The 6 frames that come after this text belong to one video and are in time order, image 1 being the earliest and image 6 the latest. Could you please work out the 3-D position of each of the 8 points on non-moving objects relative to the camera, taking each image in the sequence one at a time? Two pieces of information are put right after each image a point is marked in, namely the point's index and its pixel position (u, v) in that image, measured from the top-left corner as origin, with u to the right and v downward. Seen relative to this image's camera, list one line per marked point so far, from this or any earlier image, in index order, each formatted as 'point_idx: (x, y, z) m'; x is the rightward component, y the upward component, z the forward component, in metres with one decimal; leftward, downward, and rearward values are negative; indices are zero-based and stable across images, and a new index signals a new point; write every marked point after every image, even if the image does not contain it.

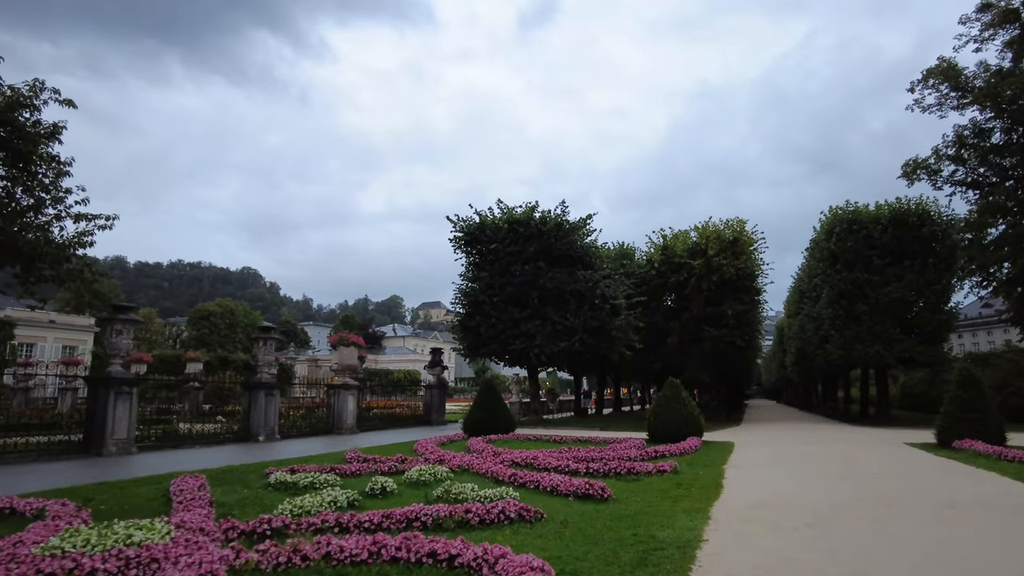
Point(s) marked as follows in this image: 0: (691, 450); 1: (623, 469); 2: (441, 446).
0: (+4.7, -4.3, +17.3) m
1: (+2.1, -3.4, +12.2) m
2: (-1.9, -4.2, +17.0) m
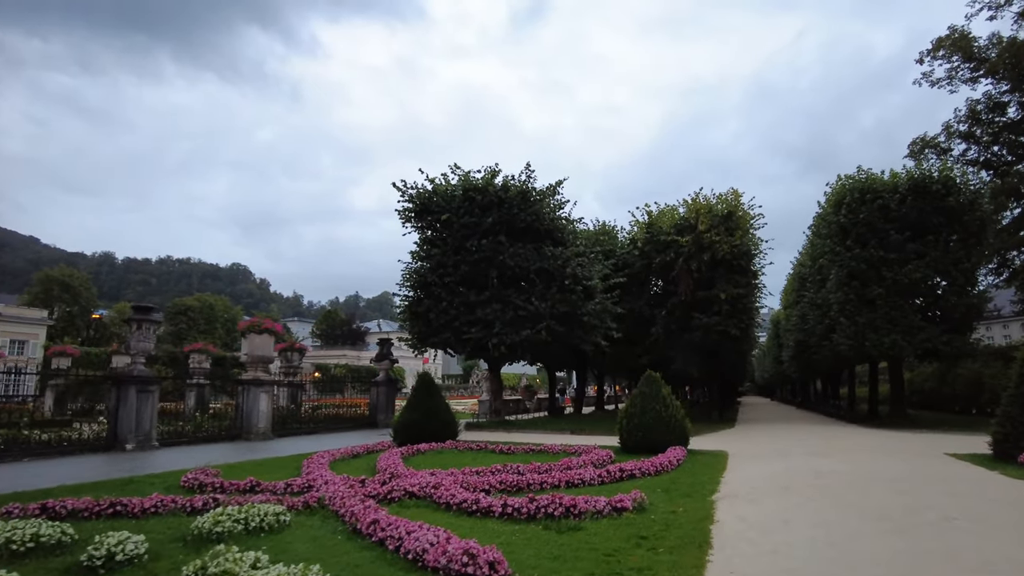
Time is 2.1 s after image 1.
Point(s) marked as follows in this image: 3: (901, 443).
0: (+3.2, -3.5, +13.0) m
1: (+0.6, -2.6, +7.9) m
2: (-3.4, -3.4, +12.7) m
3: (+10.0, -4.0, +16.9) m
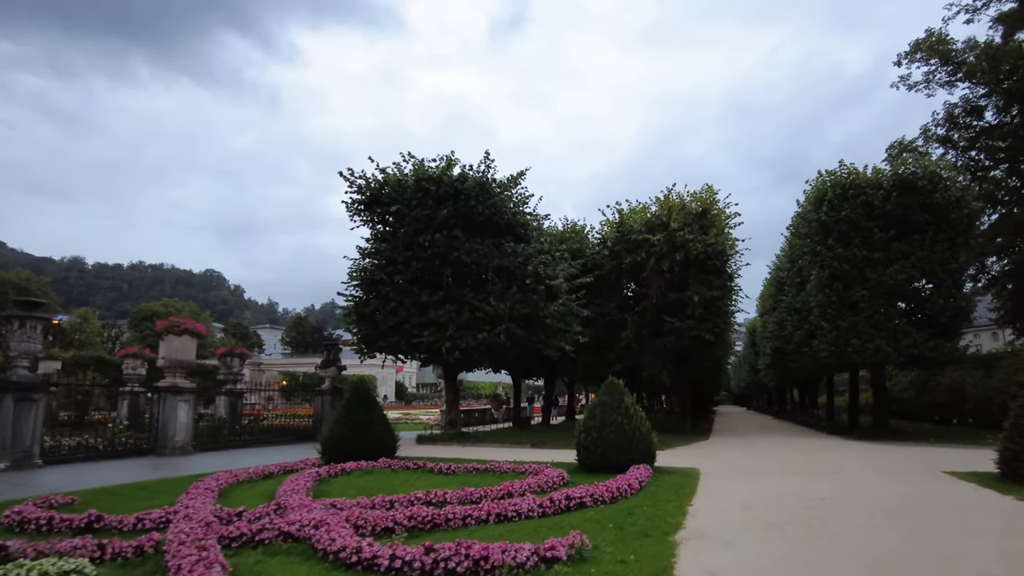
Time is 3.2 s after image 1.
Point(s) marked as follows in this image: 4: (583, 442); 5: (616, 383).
0: (+2.1, -3.4, +11.0) m
1: (-0.4, -2.4, +5.8) m
2: (-4.5, -3.2, +10.4) m
3: (+8.8, -4.0, +15.1) m
4: (+1.5, -3.2, +13.8) m
5: (+2.3, -2.1, +14.2) m
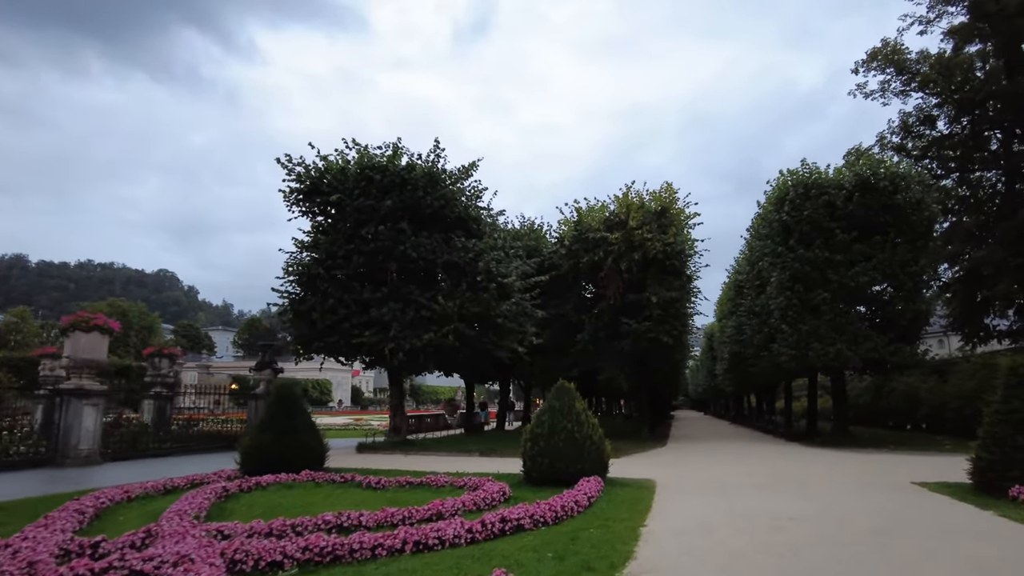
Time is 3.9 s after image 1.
0: (+1.0, -3.2, +9.7) m
1: (-1.1, -2.2, +4.4) m
2: (-5.5, -3.0, +8.8) m
3: (+7.5, -3.9, +14.2) m
4: (+0.3, -3.1, +12.5) m
5: (+1.1, -2.0, +12.9) m
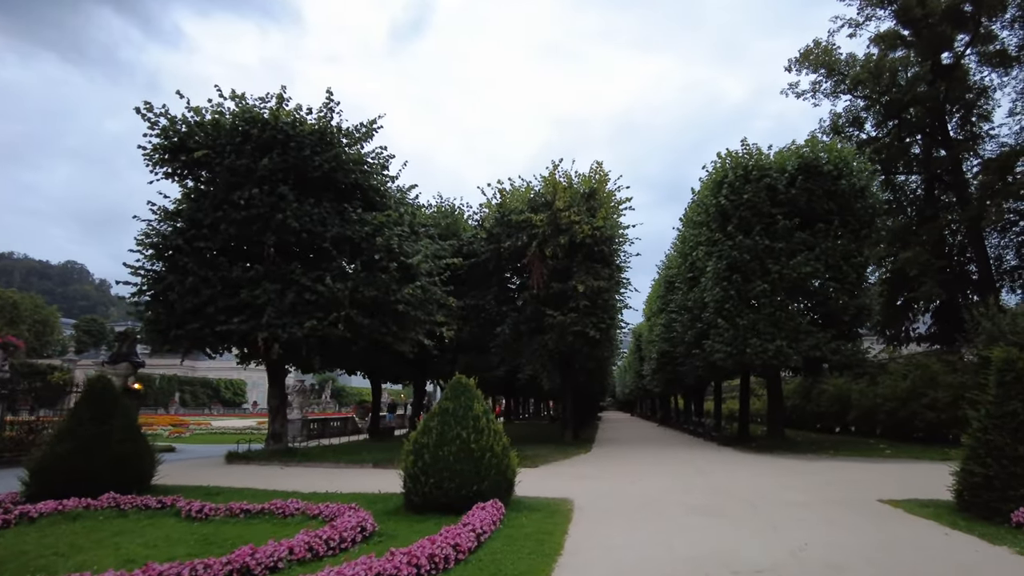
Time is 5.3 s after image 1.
0: (-0.5, -2.7, +6.9) m
1: (-2.1, -1.7, +1.4) m
2: (-6.9, -2.4, +5.3) m
3: (+5.5, -3.6, +11.9) m
4: (-1.5, -2.6, +9.6) m
5: (-0.7, -1.5, +10.0) m
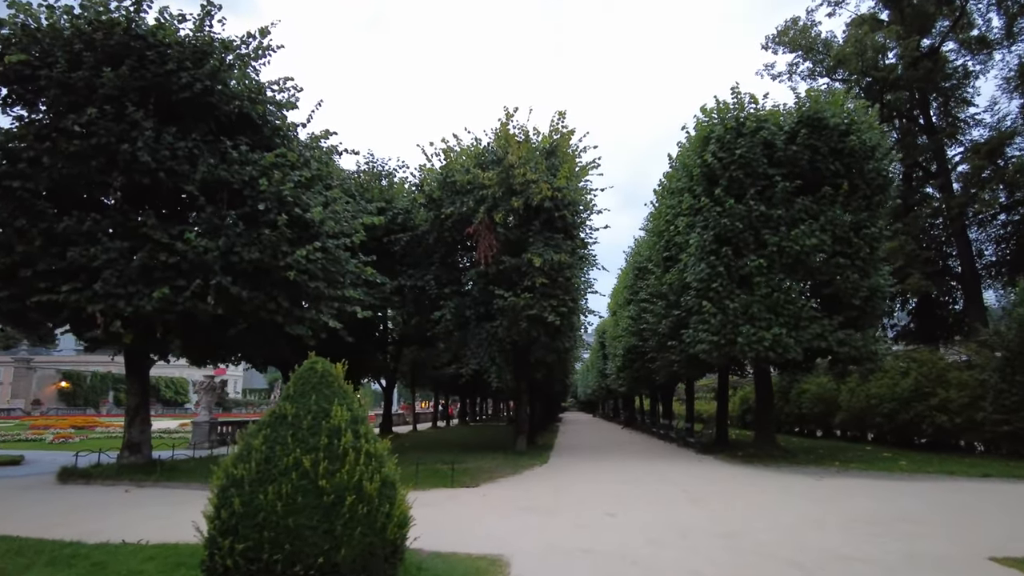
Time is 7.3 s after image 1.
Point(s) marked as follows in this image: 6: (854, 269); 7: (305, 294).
0: (-1.3, -2.0, +2.7) m
1: (-2.5, -0.9, -2.9) m
2: (-7.6, -1.6, +0.8) m
3: (+4.4, -2.9, +8.1) m
4: (-2.4, -1.9, +5.3) m
5: (-1.7, -0.7, +5.9) m
6: (+9.0, +0.5, +17.2) m
7: (-4.4, -0.1, +14.1) m
